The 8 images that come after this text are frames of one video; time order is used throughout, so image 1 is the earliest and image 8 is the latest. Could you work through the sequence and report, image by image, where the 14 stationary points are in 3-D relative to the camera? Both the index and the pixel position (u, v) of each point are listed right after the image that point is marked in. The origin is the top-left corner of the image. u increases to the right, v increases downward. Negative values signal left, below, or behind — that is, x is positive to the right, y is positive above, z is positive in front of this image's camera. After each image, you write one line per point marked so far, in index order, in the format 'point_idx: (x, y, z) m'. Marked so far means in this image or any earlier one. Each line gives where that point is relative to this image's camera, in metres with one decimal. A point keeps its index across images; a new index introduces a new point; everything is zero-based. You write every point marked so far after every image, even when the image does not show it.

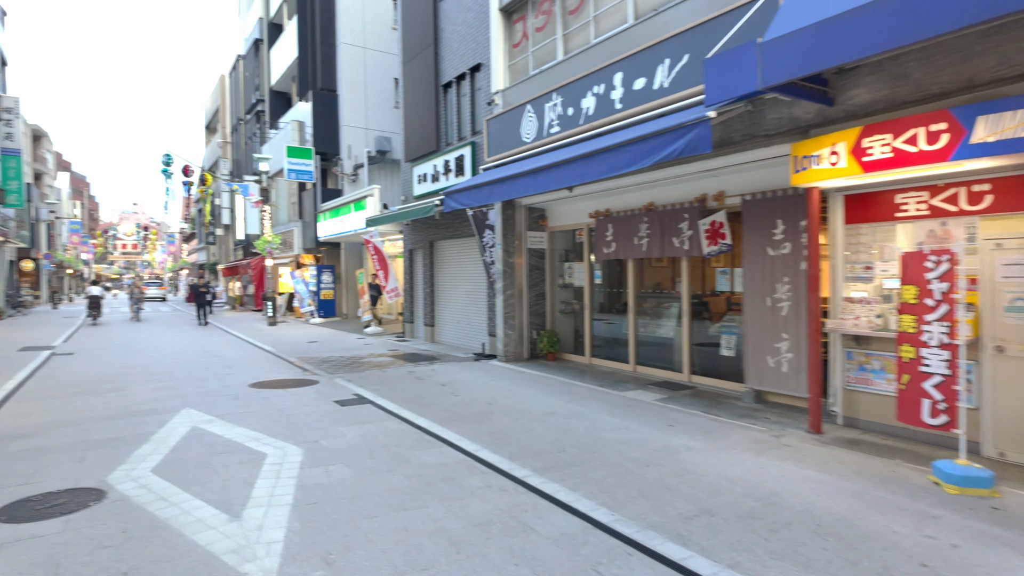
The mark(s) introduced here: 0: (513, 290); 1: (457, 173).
0: (0.0, 0.0, +10.9) m
1: (-1.2, +2.5, +12.6) m
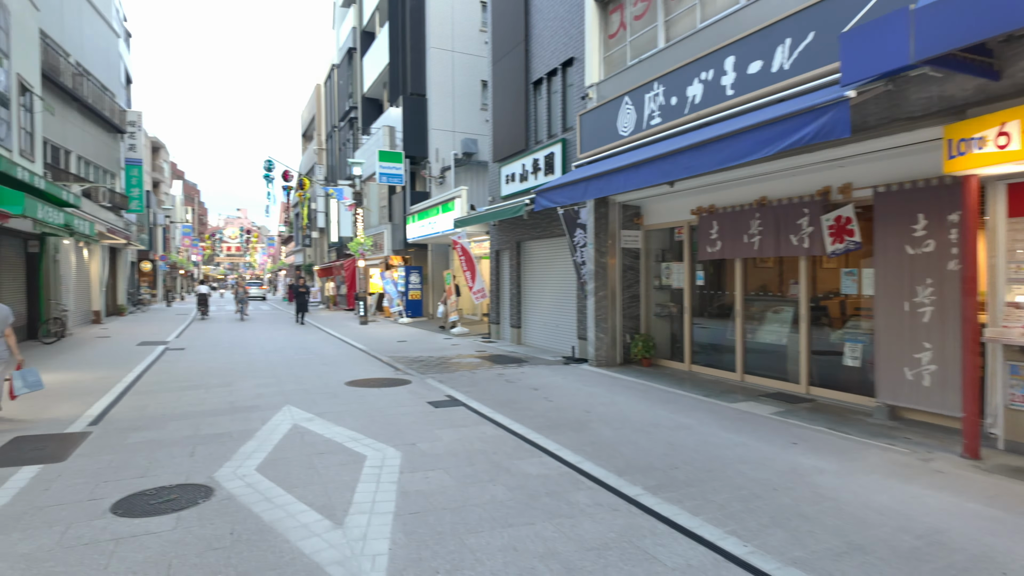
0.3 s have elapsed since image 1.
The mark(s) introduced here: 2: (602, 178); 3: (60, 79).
0: (+1.7, 0.0, +10.5) m
1: (+0.7, +2.4, +12.3) m
2: (+1.4, +1.7, +8.8) m
3: (-14.2, +6.6, +18.8) m
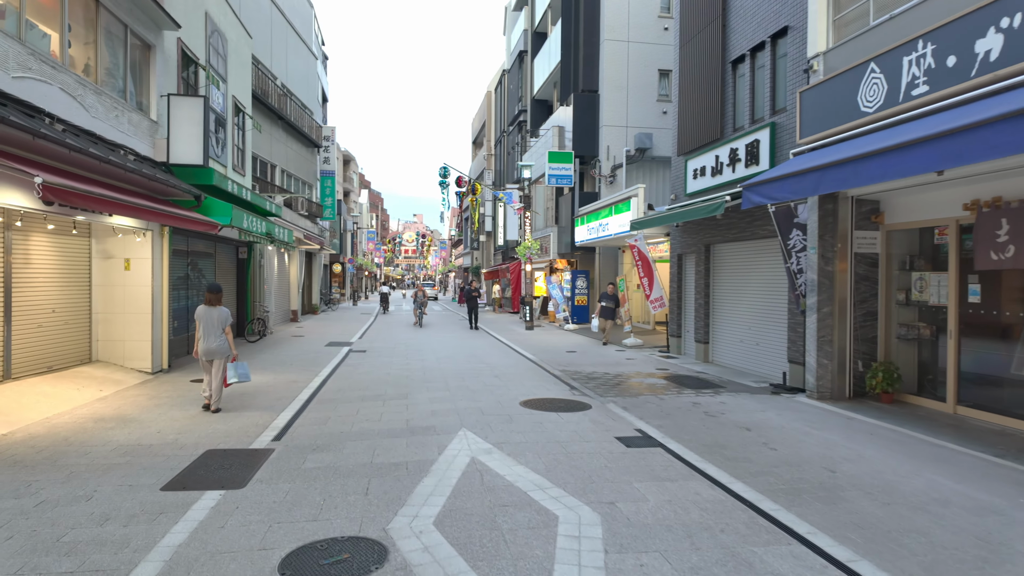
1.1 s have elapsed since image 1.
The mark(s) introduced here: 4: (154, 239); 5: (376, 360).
0: (+4.6, -0.3, +8.5) m
1: (+4.2, +2.2, +10.6) m
2: (+3.9, +1.4, +7.0) m
3: (-8.4, +6.5, +20.7) m
4: (-6.2, +0.8, +10.4) m
5: (-2.9, -1.5, +12.6) m
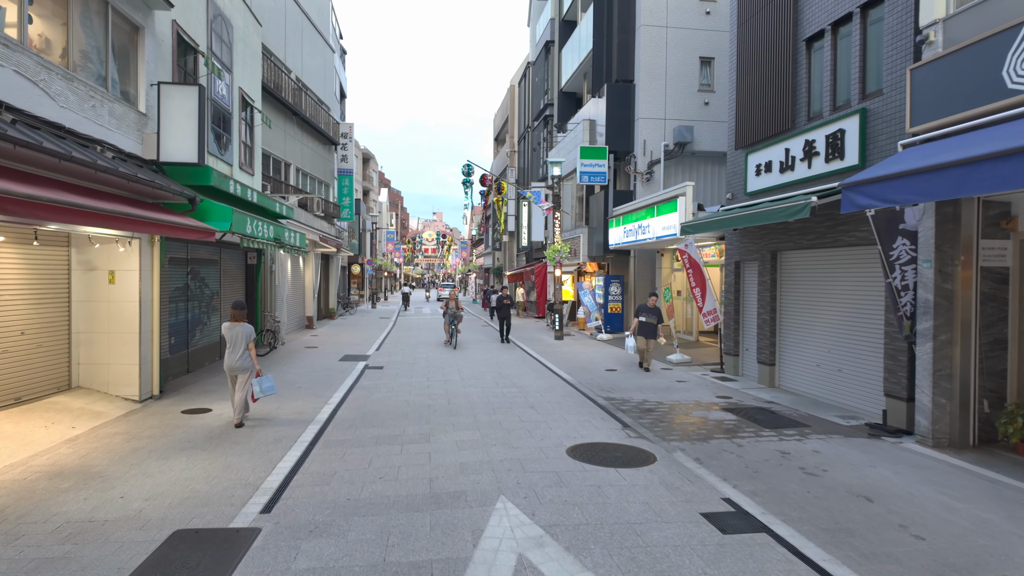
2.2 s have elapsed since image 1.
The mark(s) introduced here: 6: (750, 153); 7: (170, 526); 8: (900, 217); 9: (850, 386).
0: (+5.1, -0.5, +6.9) m
1: (+4.8, +2.0, +8.9) m
2: (+4.4, +1.2, +5.4) m
3: (-7.5, +6.3, +19.5) m
4: (-5.7, +0.6, +9.1) m
5: (-2.2, -1.8, +11.2) m
6: (+4.6, +2.6, +11.4) m
7: (-2.8, -1.9, +4.8) m
8: (+4.8, +0.9, +7.4) m
9: (+5.0, -1.5, +8.9) m
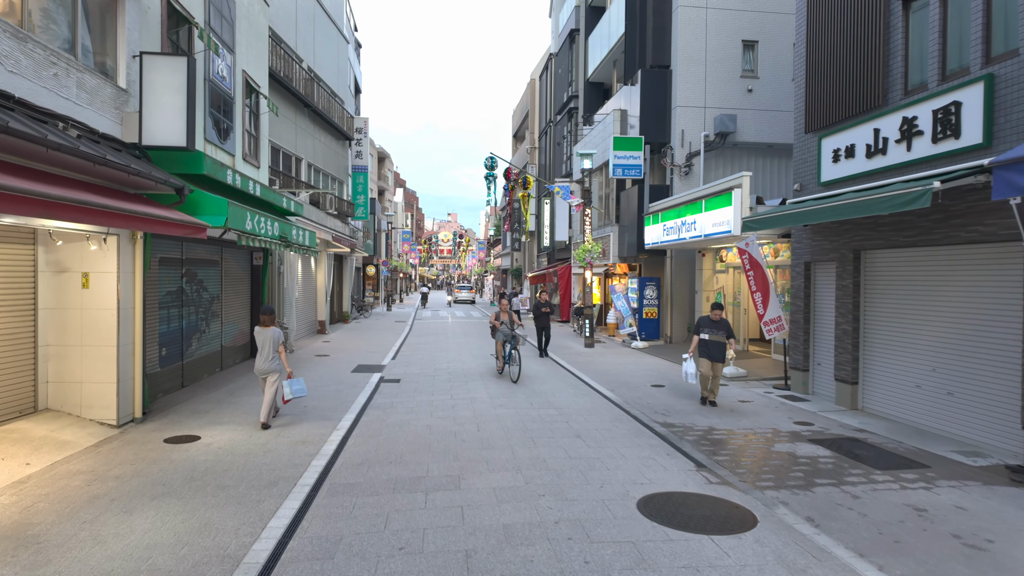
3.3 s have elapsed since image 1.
0: (+5.6, -0.6, +5.3) m
1: (+5.4, +1.9, +7.4) m
2: (+4.8, +1.1, +3.8) m
3: (-6.7, +6.2, +18.2) m
4: (-5.1, +0.5, +7.8) m
5: (-1.6, -1.8, +9.8) m
6: (+5.2, +2.5, +9.9) m
7: (-2.3, -2.0, +3.4) m
8: (+5.3, +0.8, +5.8) m
9: (+5.6, -1.5, +7.3) m
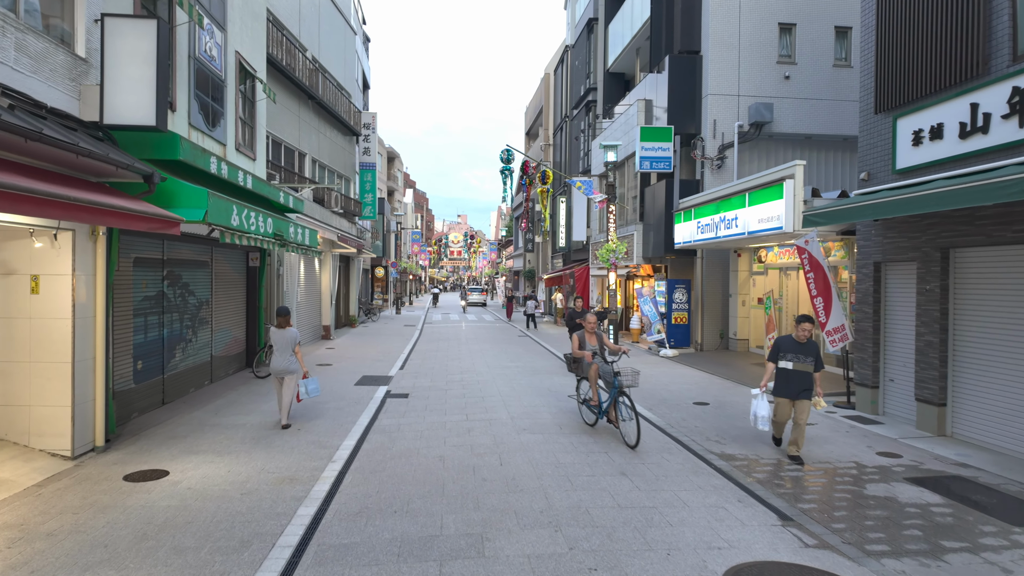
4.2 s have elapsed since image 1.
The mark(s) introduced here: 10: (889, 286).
0: (+5.9, -0.7, +3.9) m
1: (+5.7, +1.8, +6.0) m
2: (+5.1, +1.1, +2.4) m
3: (-6.2, +6.2, +17.0) m
4: (-4.8, +0.5, +6.5) m
5: (-1.3, -1.9, +8.5) m
6: (+5.6, +2.4, +8.5) m
7: (-2.1, -2.0, +2.1) m
8: (+5.6, +0.7, +4.4) m
9: (+5.9, -1.6, +5.9) m
10: (+5.6, 0.0, +8.9) m
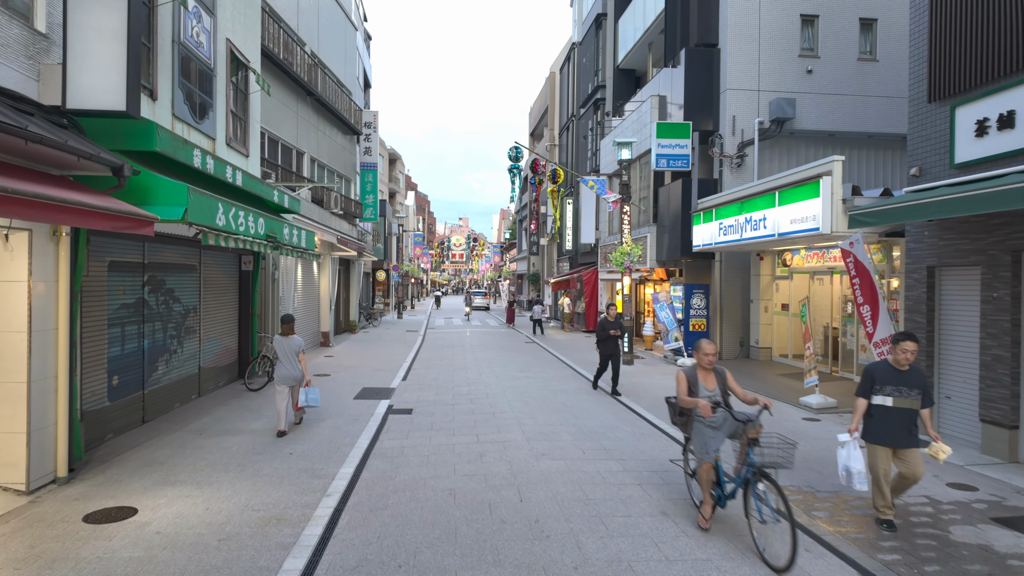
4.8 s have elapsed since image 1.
0: (+6.1, -0.7, +3.1) m
1: (+5.9, +1.8, +5.1) m
2: (+5.3, +1.0, +1.6) m
3: (-6.0, +6.0, +16.2) m
4: (-4.6, +0.4, +5.7) m
5: (-1.1, -2.0, +7.7) m
6: (+5.8, +2.3, +7.6) m
7: (-1.9, -2.1, +1.3) m
8: (+5.8, +0.7, +3.6) m
9: (+6.1, -1.7, +5.0) m
10: (+5.8, -0.1, +8.0) m
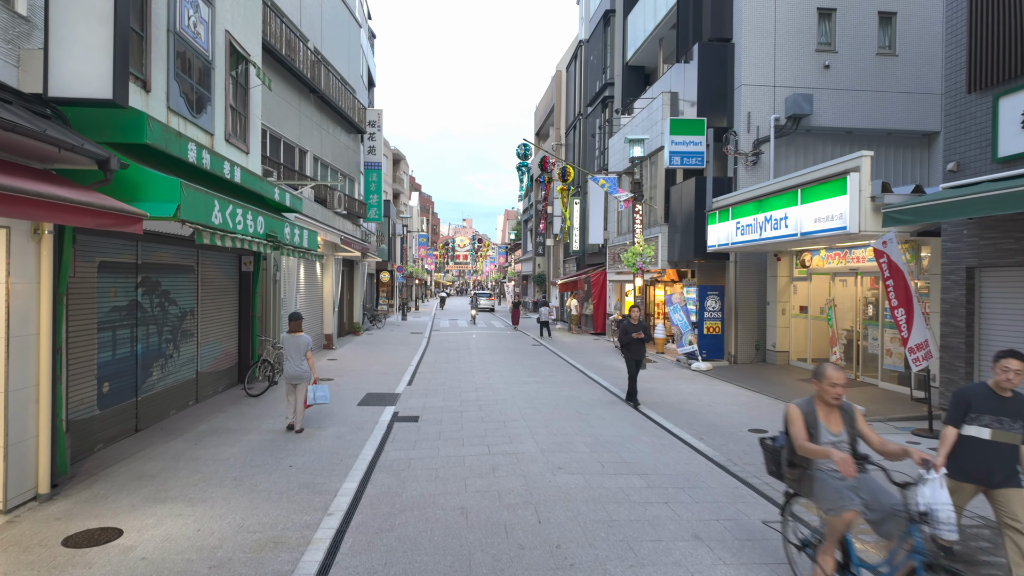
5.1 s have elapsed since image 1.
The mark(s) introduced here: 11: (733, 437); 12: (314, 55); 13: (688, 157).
0: (+6.2, -0.7, +2.6) m
1: (+6.0, +1.7, +4.6) m
2: (+5.4, +1.0, +1.1) m
3: (-5.8, +6.0, +15.8) m
4: (-4.4, +0.4, +5.3) m
5: (-0.9, -2.0, +7.2) m
6: (+5.9, +2.3, +7.2) m
7: (-1.7, -2.1, +0.8) m
8: (+6.0, +0.7, +3.1) m
9: (+6.2, -1.7, +4.5) m
10: (+6.0, -0.1, +7.5) m
11: (+3.0, -2.0, +8.1) m
12: (-6.0, +7.1, +18.0) m
13: (+4.5, +3.3, +15.4) m
